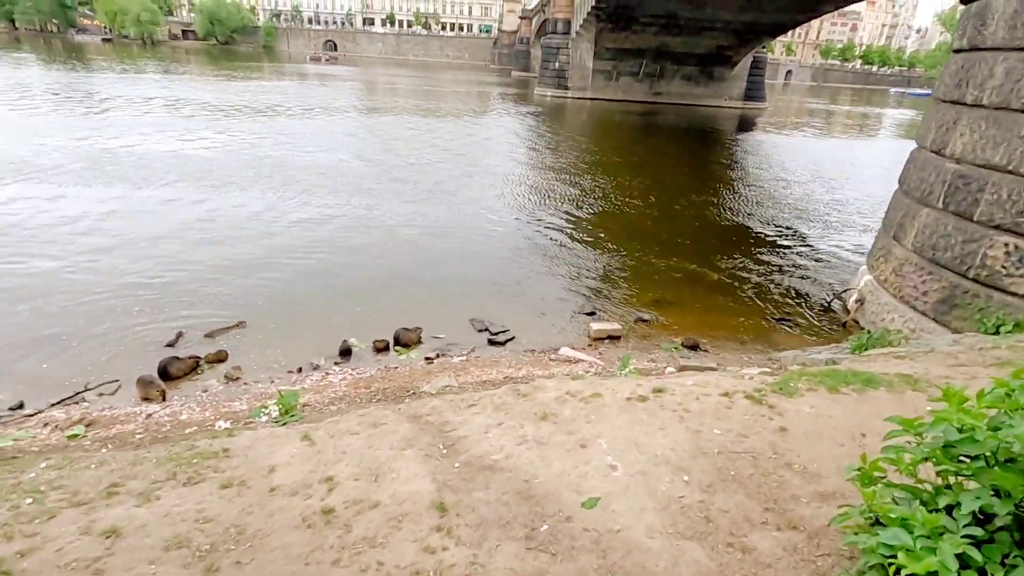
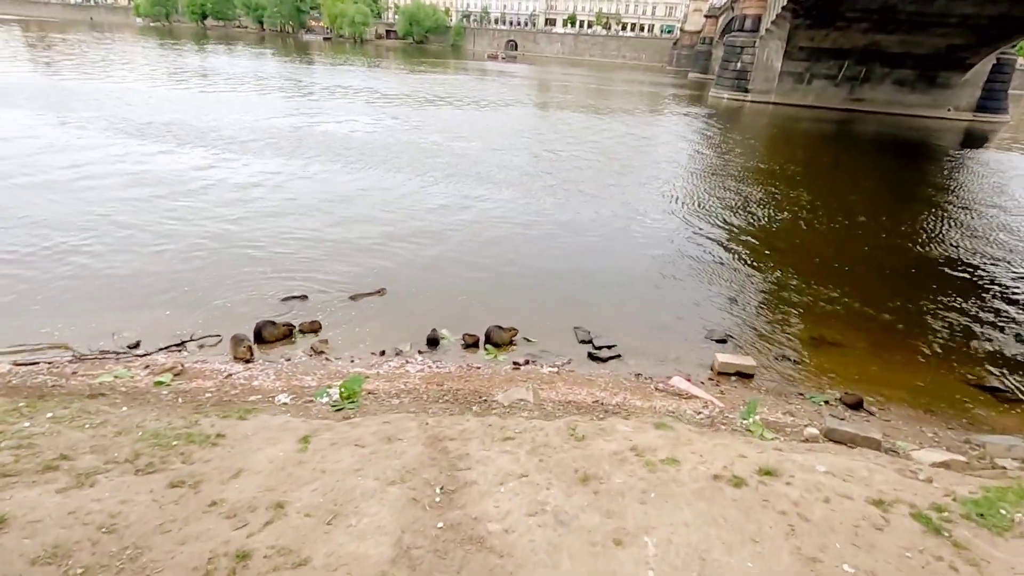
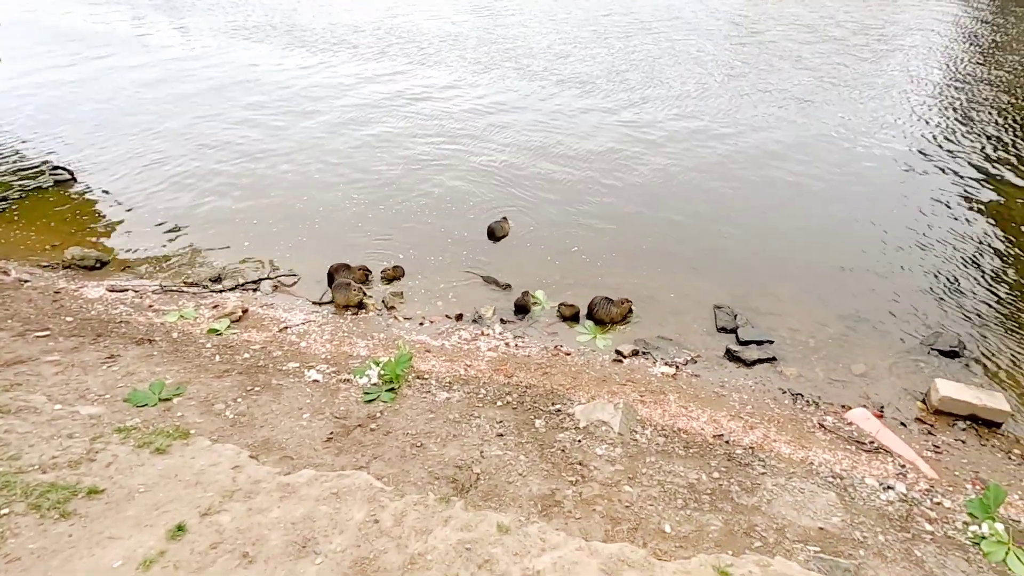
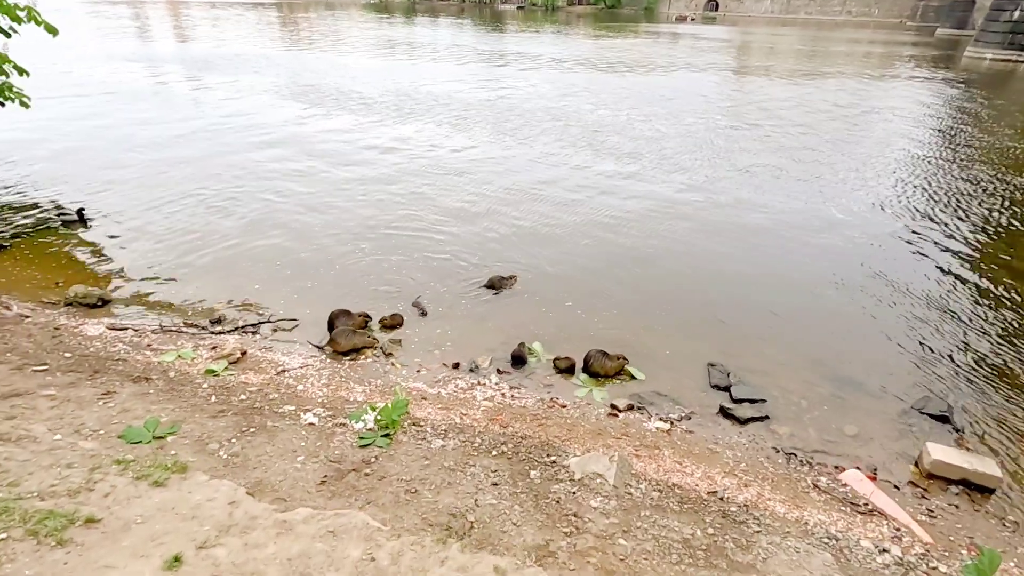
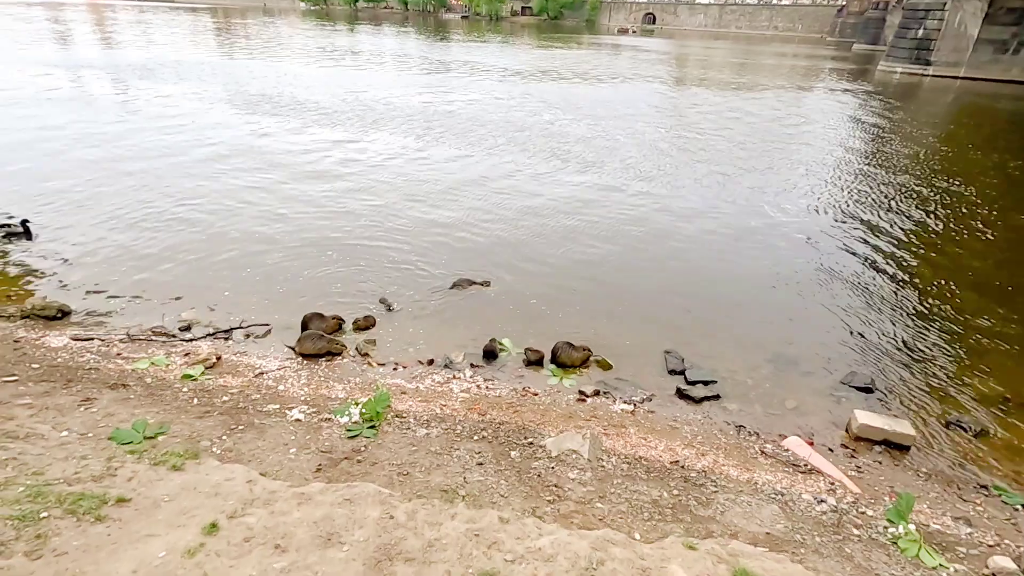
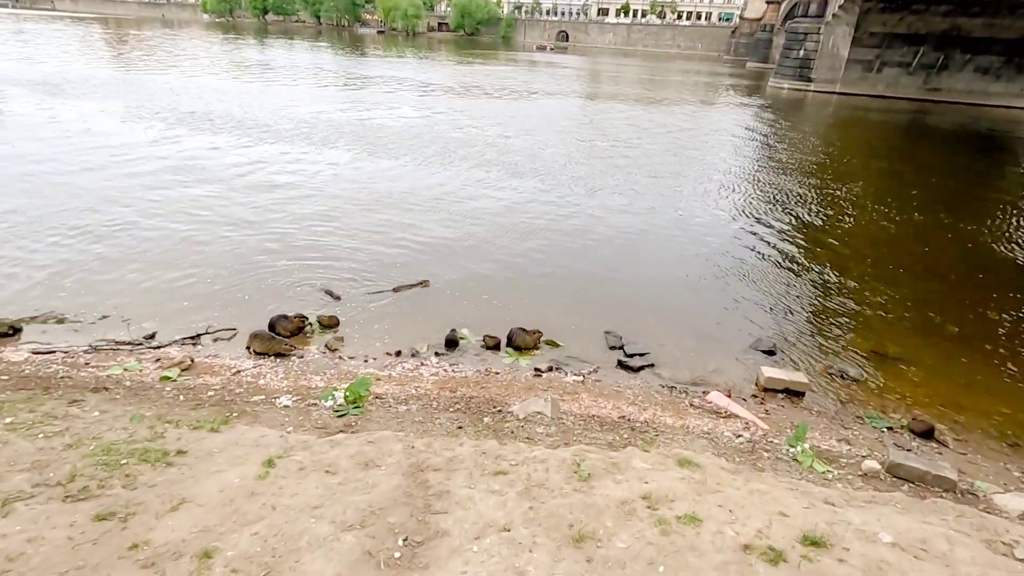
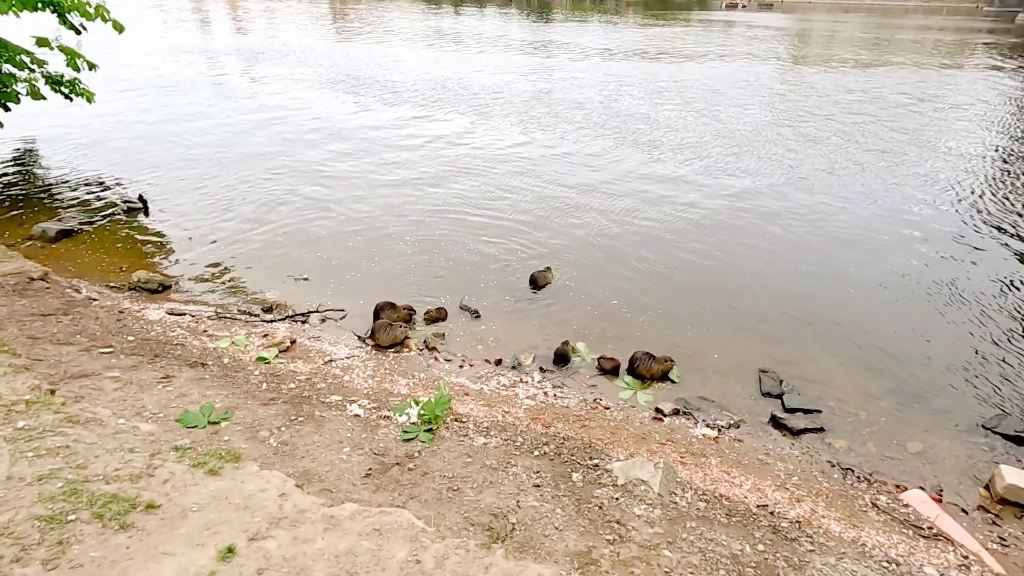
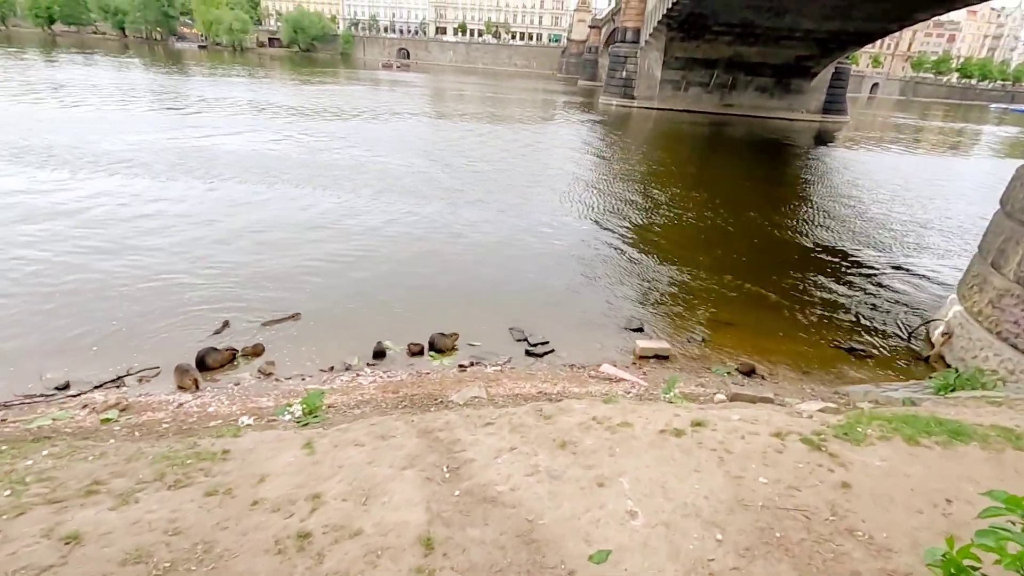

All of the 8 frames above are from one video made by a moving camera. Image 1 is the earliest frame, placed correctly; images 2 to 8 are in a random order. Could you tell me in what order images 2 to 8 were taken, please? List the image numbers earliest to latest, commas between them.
8, 2, 6, 5, 4, 7, 3
